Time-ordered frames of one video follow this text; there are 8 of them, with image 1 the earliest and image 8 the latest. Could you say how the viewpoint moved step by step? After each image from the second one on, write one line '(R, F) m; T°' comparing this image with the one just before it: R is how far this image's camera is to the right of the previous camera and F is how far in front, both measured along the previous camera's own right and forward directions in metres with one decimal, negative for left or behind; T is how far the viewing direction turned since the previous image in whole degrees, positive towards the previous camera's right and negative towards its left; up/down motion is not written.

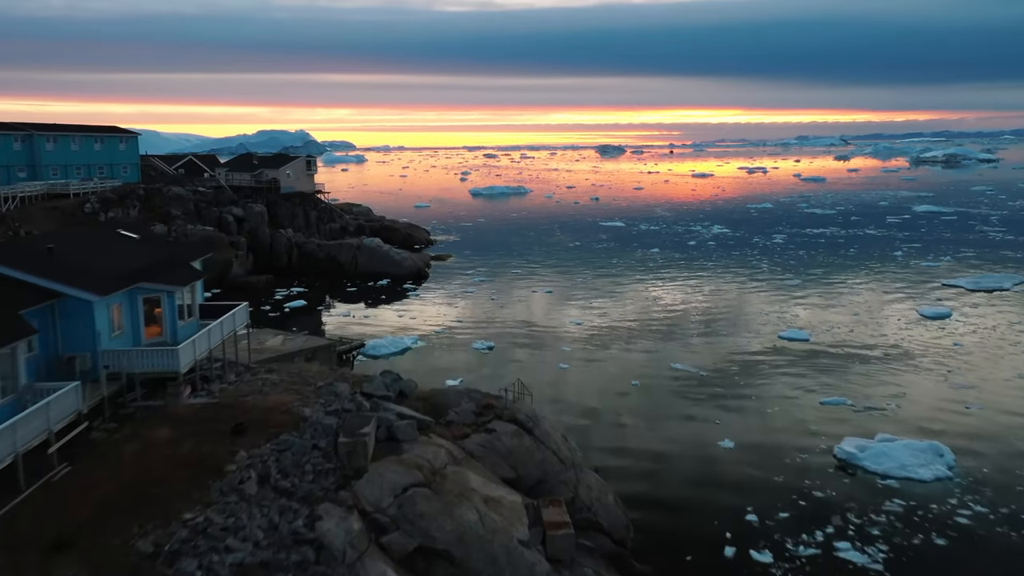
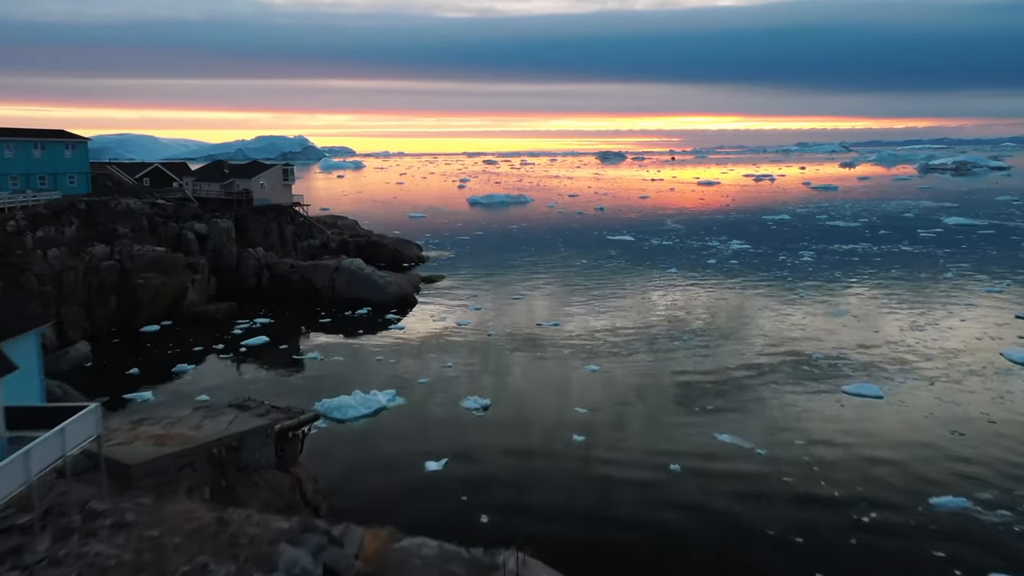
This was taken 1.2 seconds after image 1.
(0.0, +4.8) m; 0°
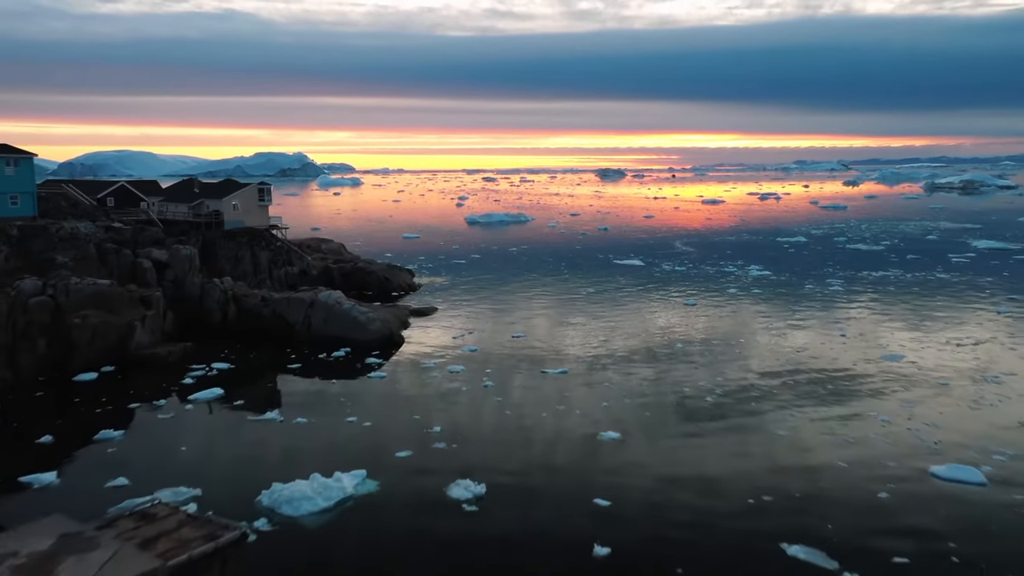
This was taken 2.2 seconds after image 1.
(0.0, +4.1) m; 0°
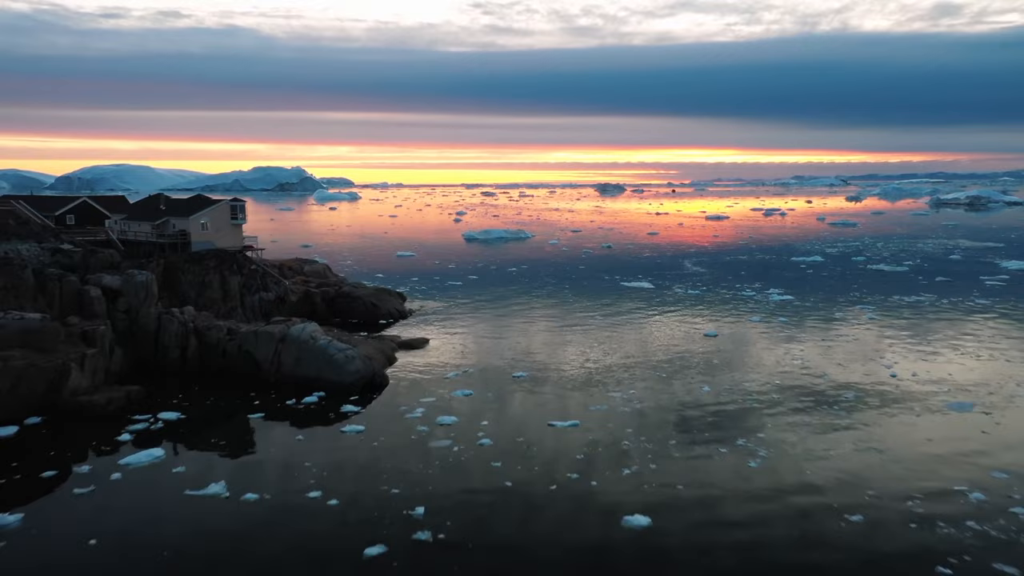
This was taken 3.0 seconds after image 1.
(-0.1, +3.7) m; 0°
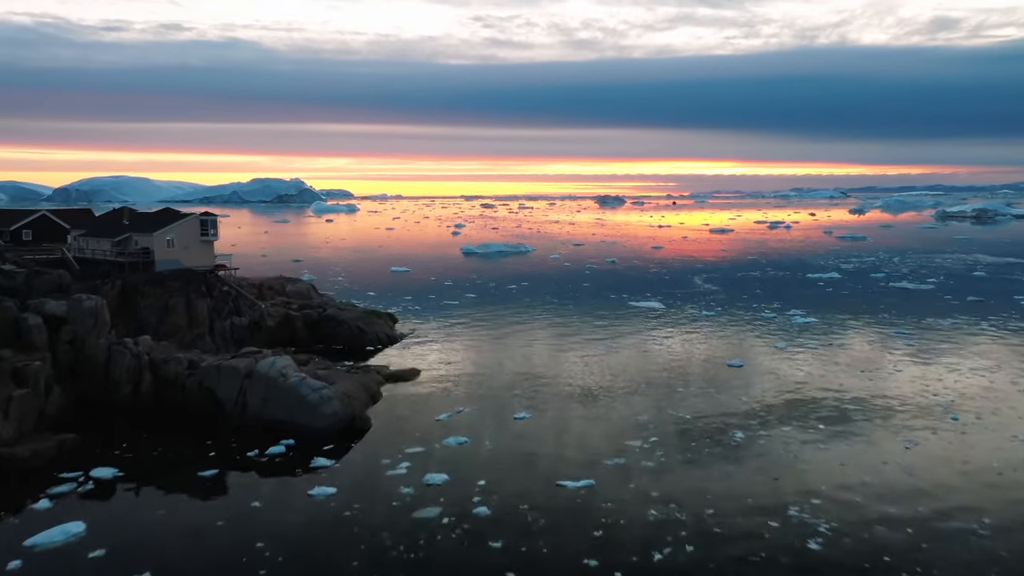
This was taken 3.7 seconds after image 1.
(-0.1, +3.3) m; 0°
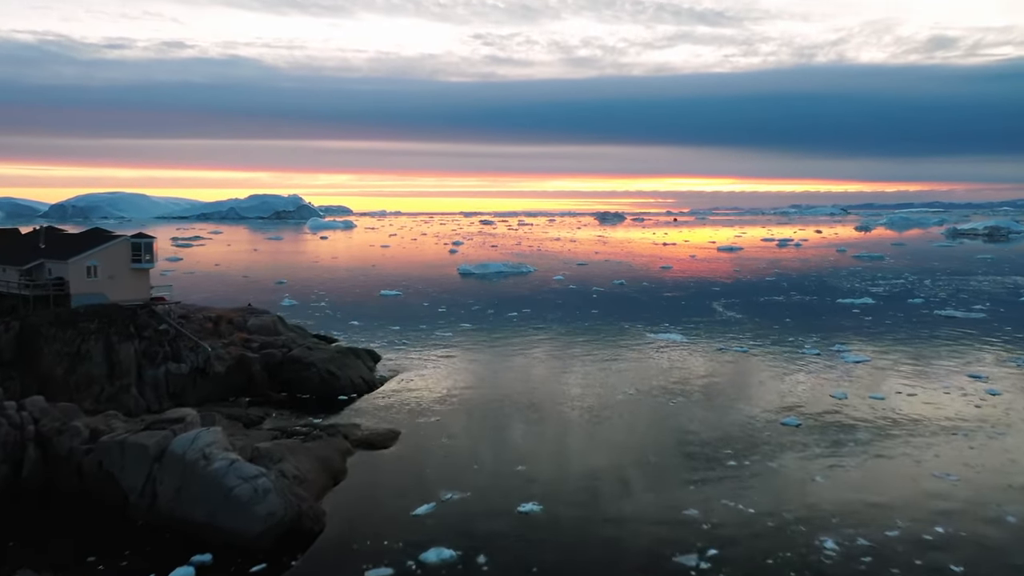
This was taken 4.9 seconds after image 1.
(-0.1, +5.5) m; 0°
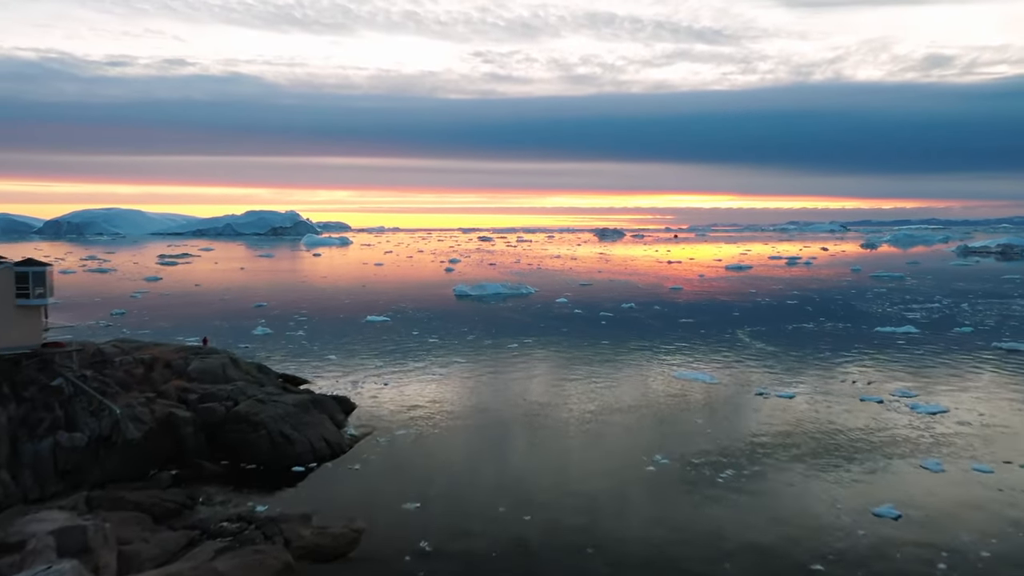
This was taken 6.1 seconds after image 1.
(-0.1, +5.7) m; 0°
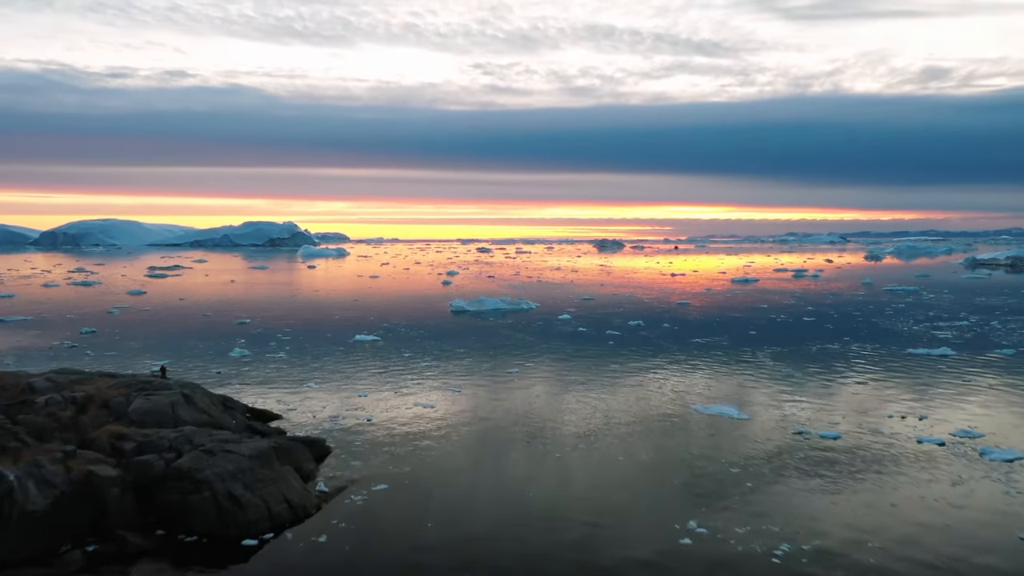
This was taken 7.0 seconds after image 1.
(-0.1, +4.0) m; 0°
